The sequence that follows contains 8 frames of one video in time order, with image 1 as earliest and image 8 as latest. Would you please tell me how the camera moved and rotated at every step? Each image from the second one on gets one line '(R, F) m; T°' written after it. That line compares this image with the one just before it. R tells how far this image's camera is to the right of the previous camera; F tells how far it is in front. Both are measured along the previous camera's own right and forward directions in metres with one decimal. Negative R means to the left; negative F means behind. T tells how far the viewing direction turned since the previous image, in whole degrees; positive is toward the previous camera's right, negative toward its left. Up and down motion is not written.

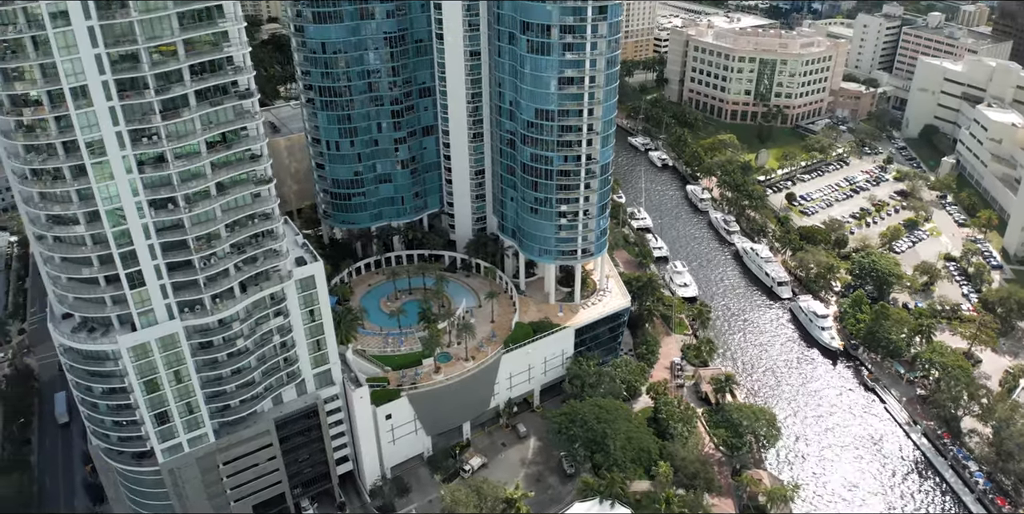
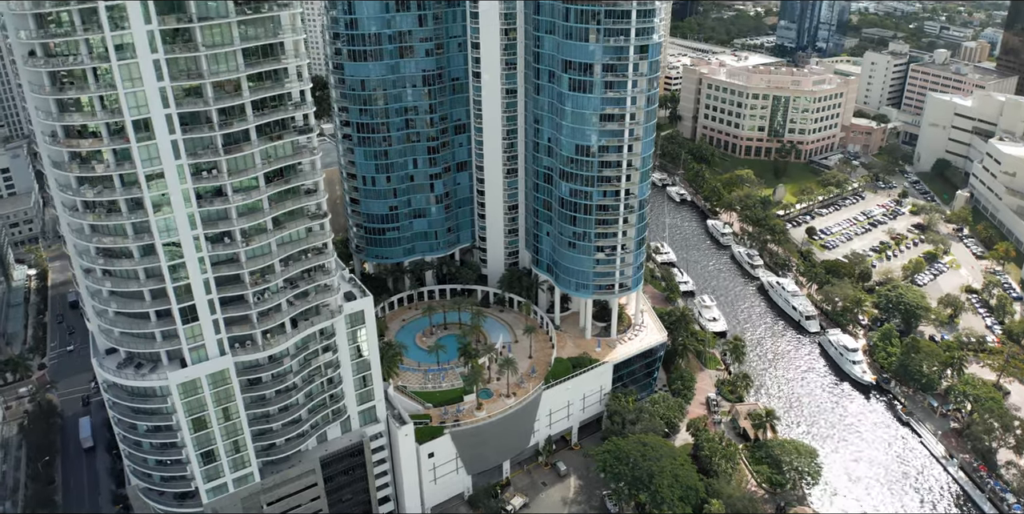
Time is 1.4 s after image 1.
(-5.8, +0.4) m; 0°
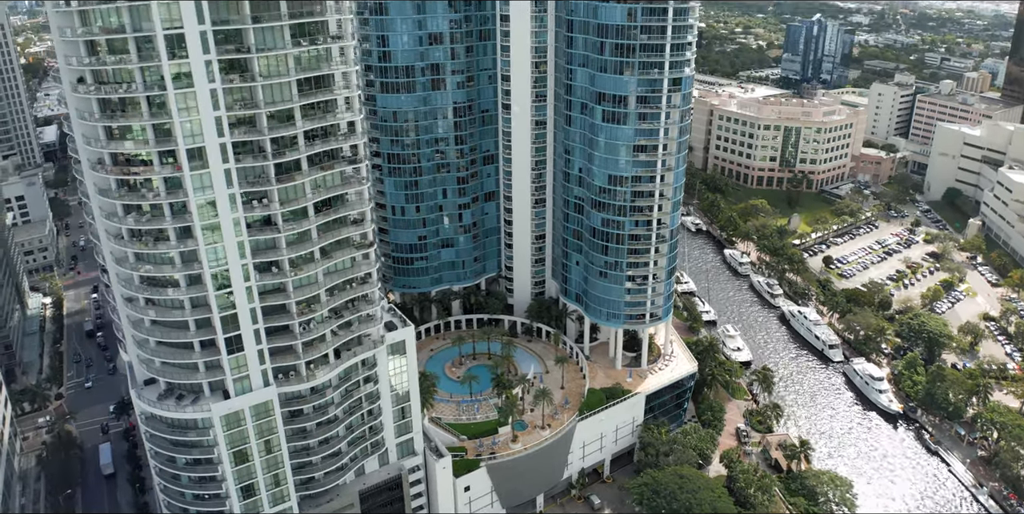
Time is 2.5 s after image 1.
(-4.8, +0.1) m; 0°
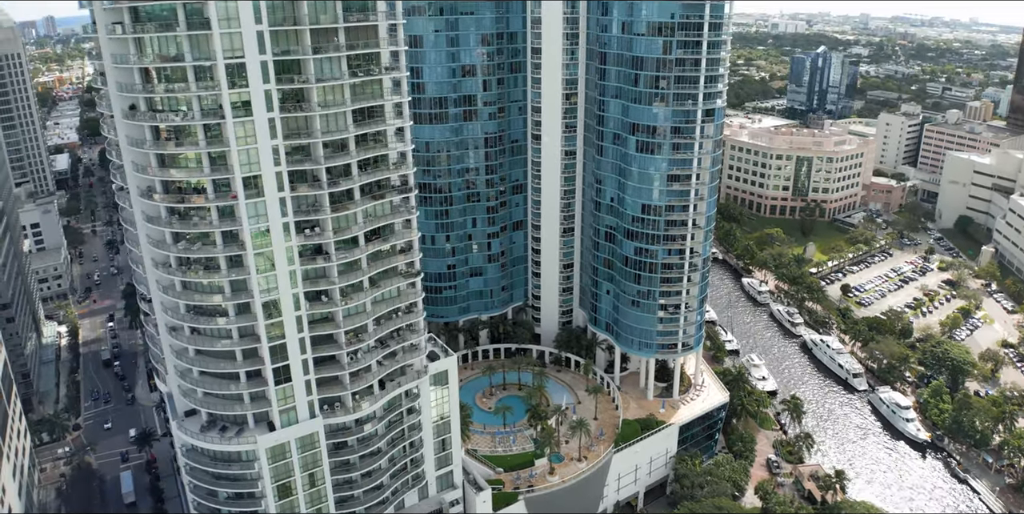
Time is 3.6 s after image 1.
(-4.9, +0.1) m; 0°
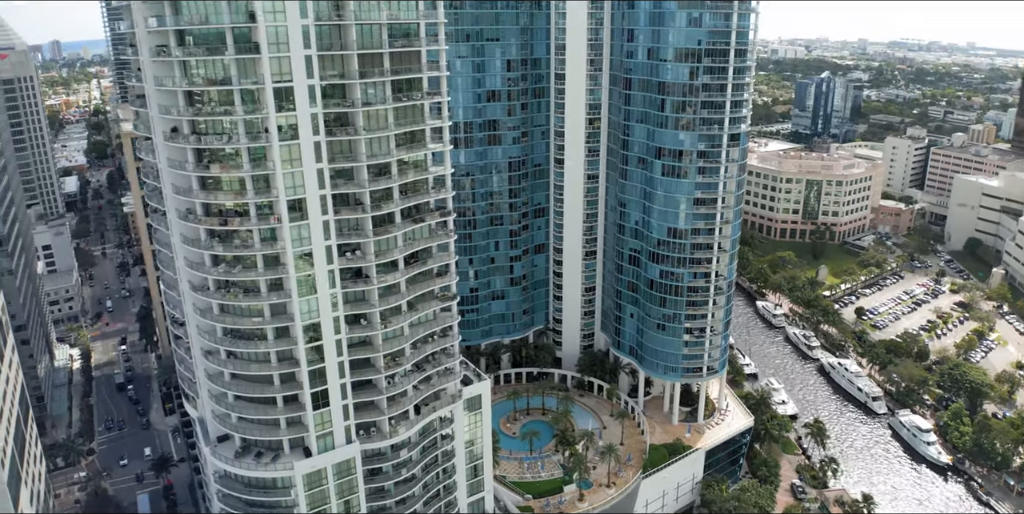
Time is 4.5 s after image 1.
(-3.8, 0.0) m; 0°
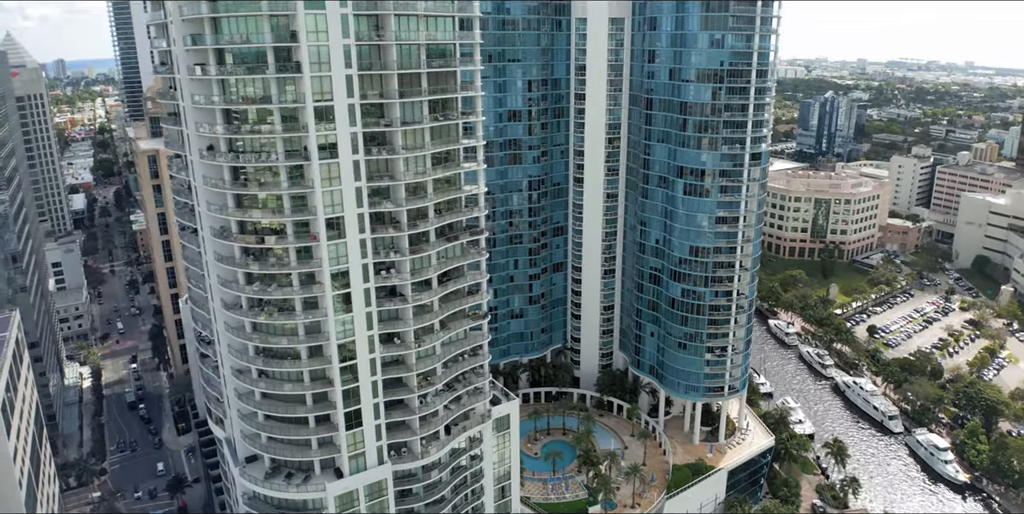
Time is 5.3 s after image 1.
(-3.2, 0.0) m; 0°
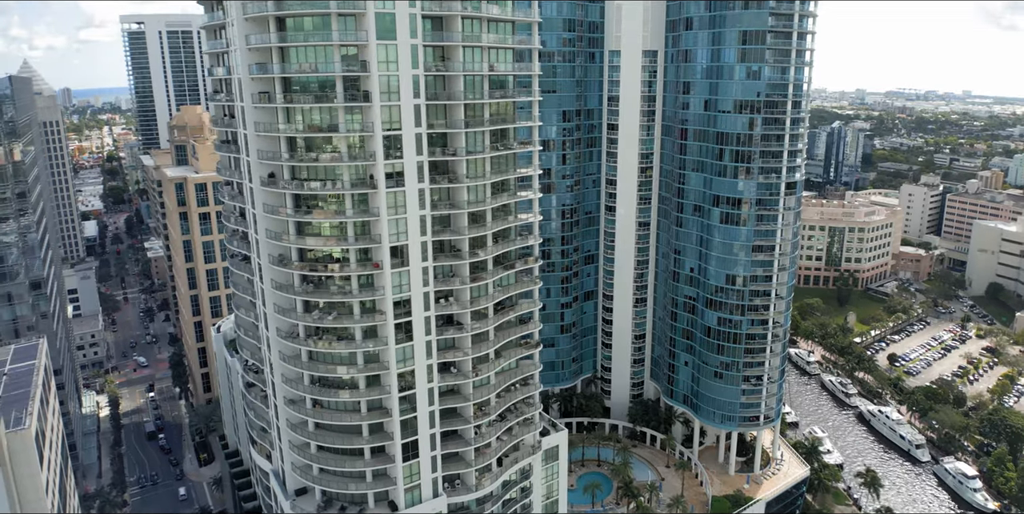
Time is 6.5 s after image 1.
(-5.4, -0.1) m; 0°
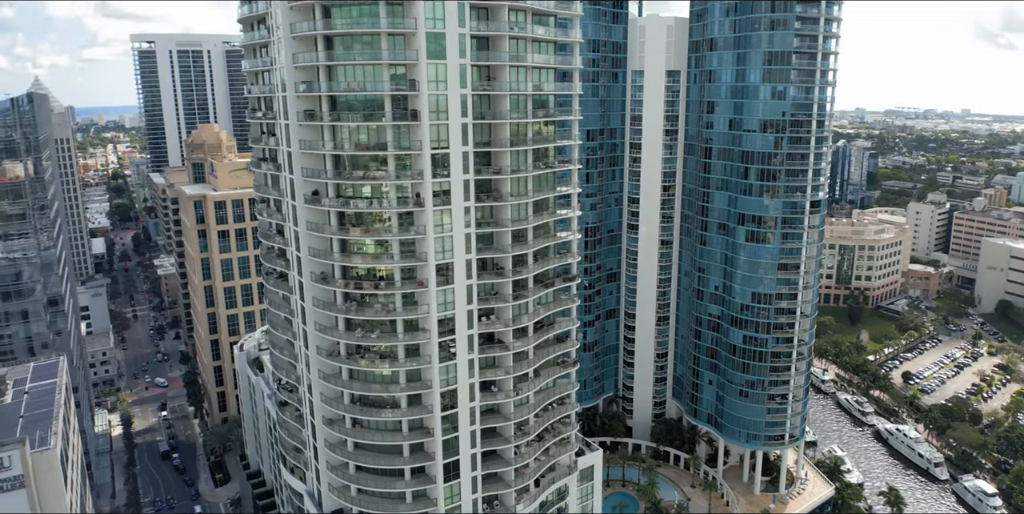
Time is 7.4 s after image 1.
(-3.9, -0.2) m; 0°
